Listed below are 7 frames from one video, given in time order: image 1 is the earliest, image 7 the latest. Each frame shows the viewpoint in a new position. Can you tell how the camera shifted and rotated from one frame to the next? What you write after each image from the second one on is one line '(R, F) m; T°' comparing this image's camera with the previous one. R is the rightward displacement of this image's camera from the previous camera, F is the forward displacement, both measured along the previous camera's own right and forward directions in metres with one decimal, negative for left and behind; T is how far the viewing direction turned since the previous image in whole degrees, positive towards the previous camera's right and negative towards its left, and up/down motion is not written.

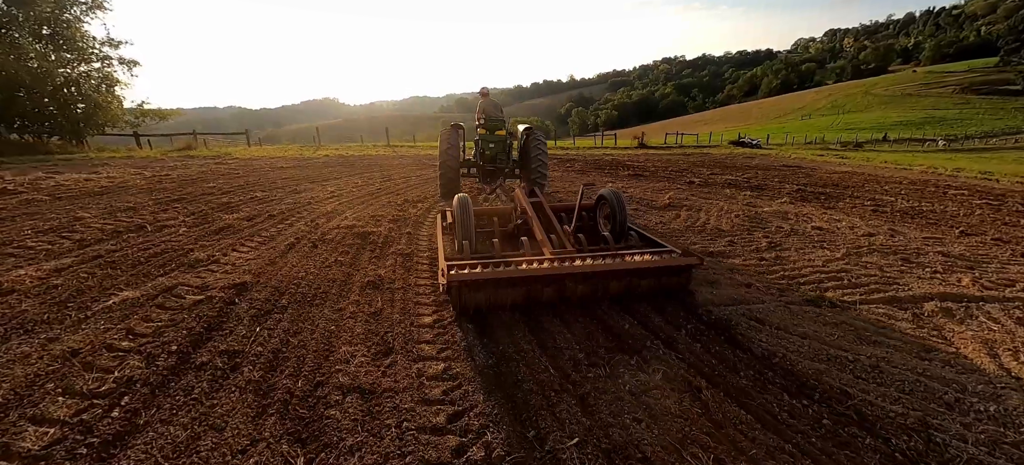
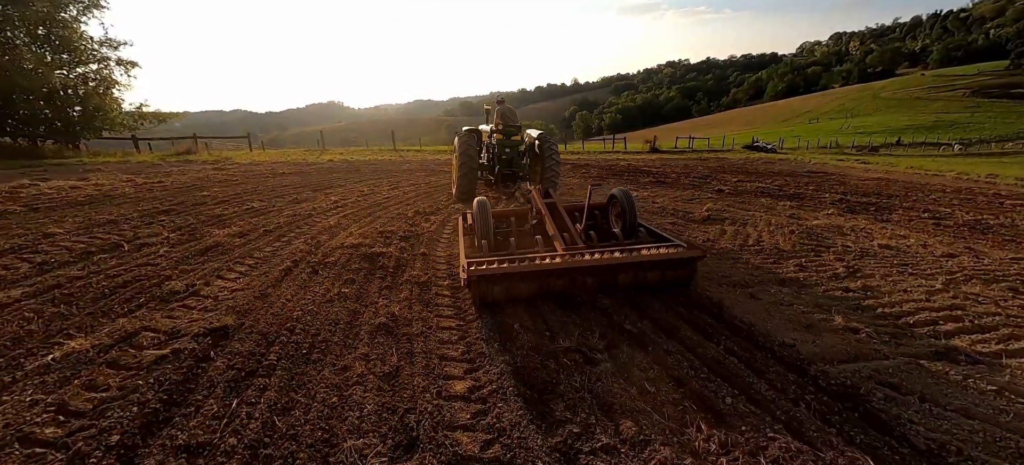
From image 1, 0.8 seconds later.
(-0.3, +0.7) m; 0°
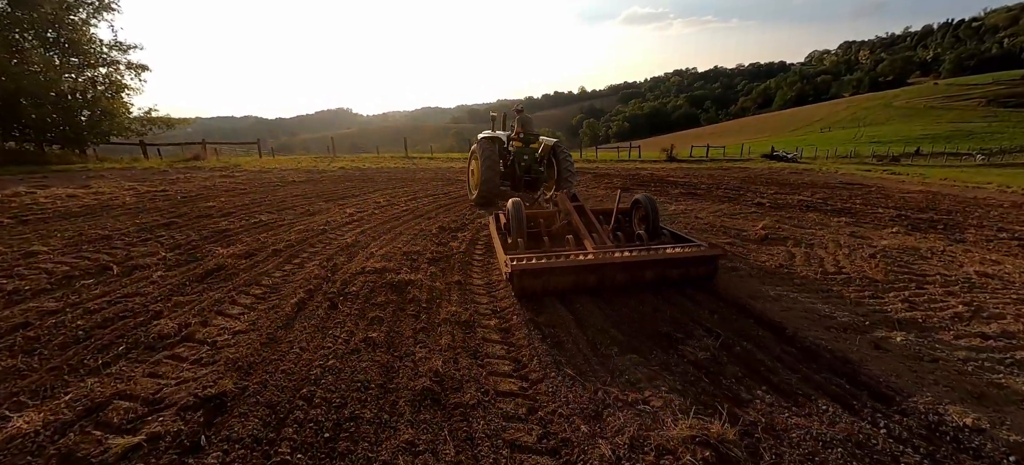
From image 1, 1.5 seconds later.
(-0.4, +0.6) m; -1°
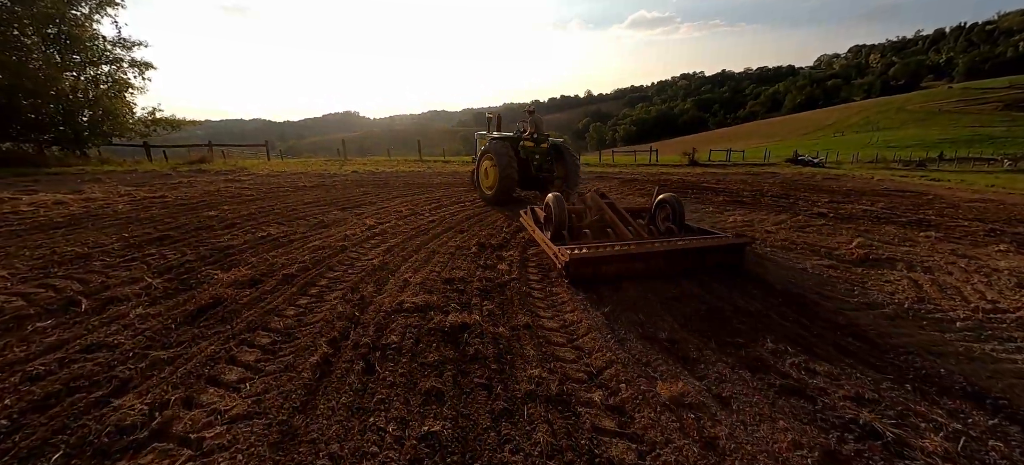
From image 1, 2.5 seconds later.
(-0.5, +0.9) m; -1°
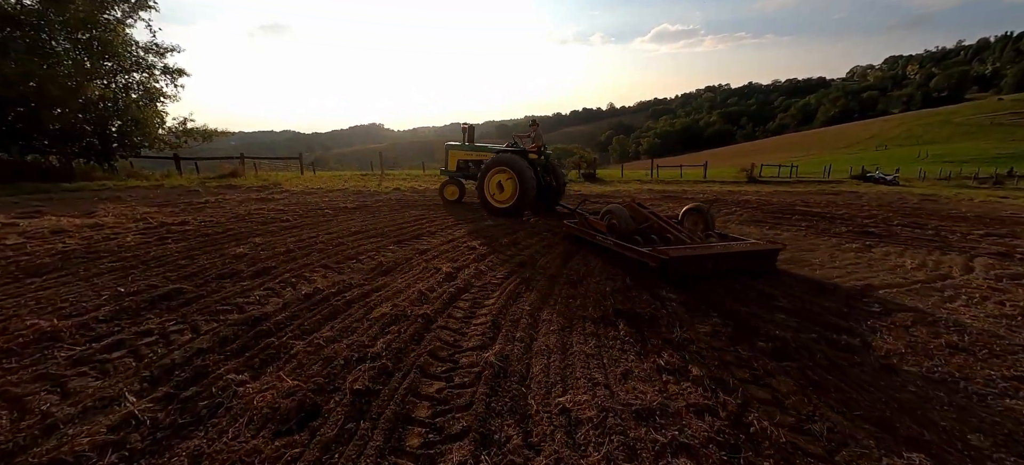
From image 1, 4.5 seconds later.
(-1.1, +1.5) m; -3°
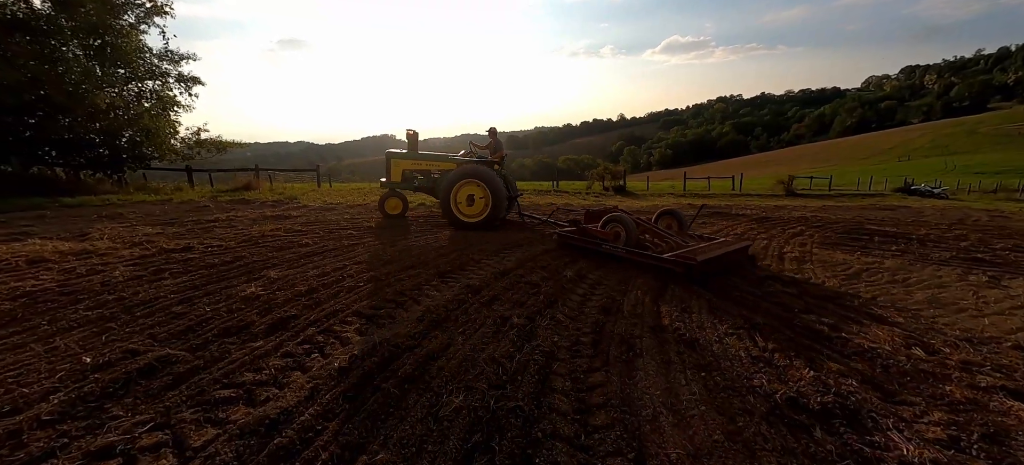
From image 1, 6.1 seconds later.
(-0.6, +1.0) m; -1°
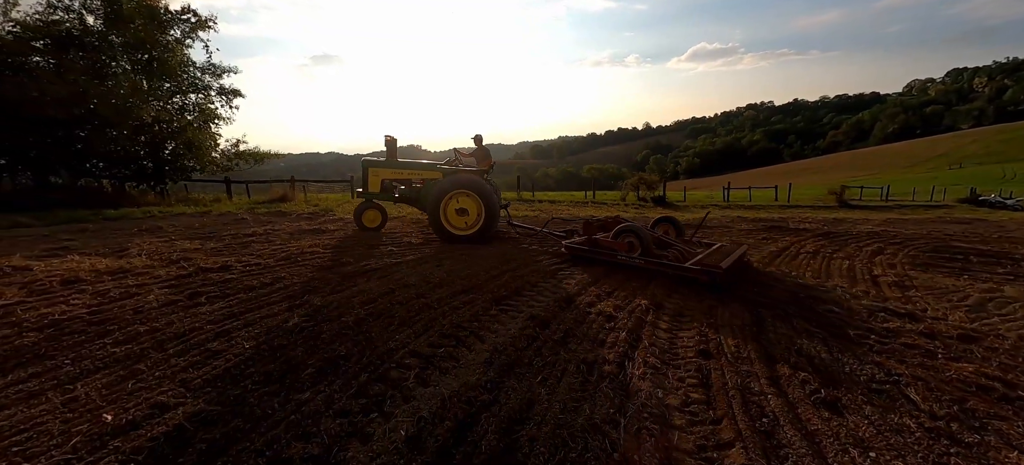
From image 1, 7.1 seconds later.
(-0.4, +0.5) m; -3°
